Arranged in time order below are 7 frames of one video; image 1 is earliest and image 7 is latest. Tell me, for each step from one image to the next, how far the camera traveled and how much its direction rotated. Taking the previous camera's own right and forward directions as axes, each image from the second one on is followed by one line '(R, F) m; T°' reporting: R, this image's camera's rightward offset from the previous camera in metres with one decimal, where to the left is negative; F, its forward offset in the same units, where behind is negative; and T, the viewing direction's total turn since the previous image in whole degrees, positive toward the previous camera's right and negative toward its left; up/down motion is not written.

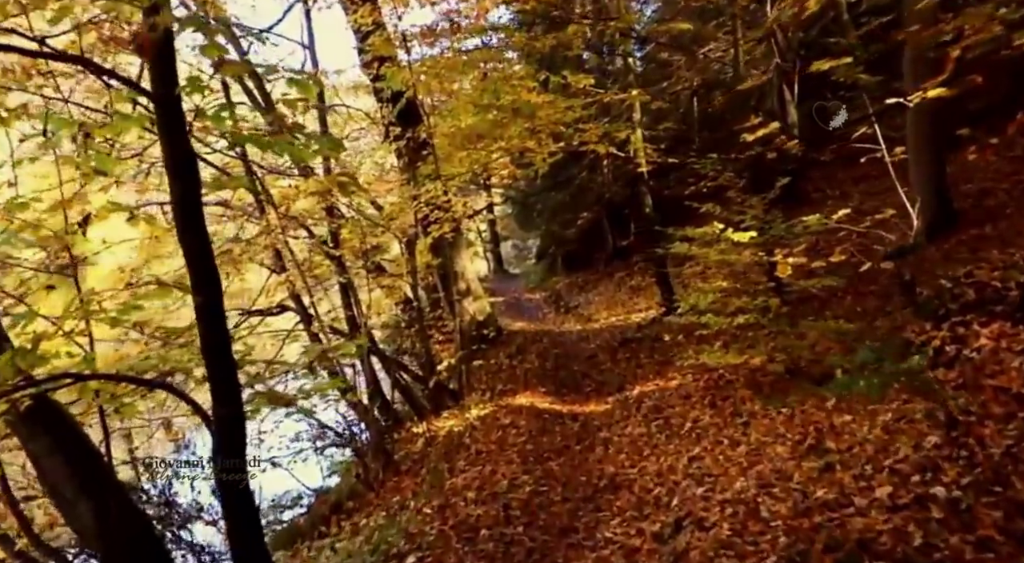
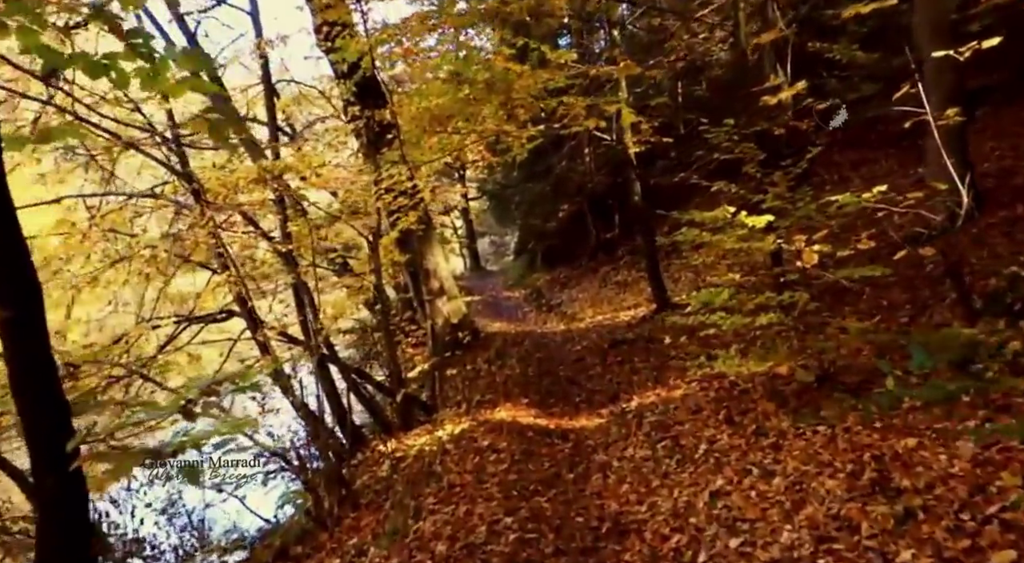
(0.0, +1.4) m; +2°
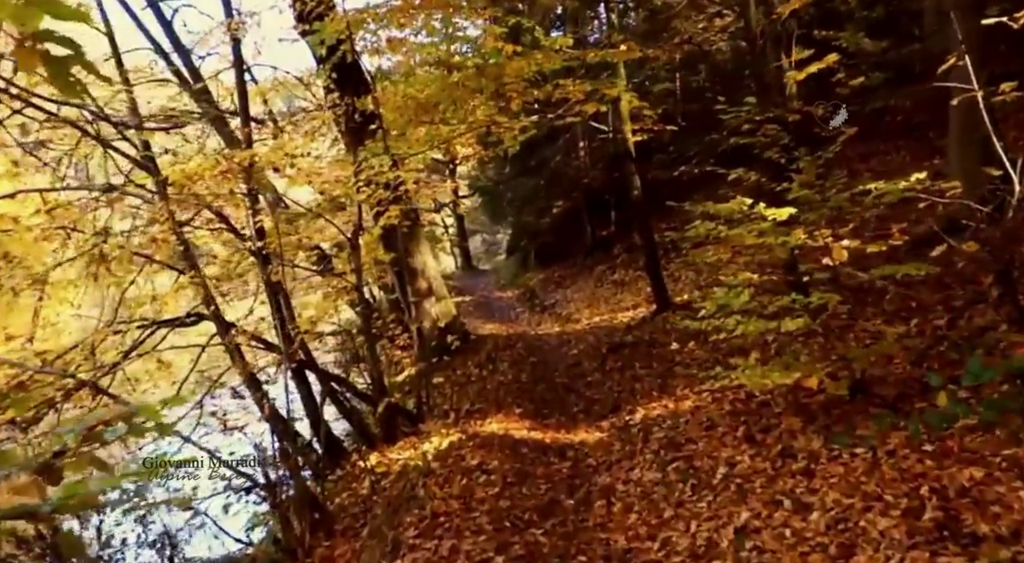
(0.0, +0.9) m; +1°
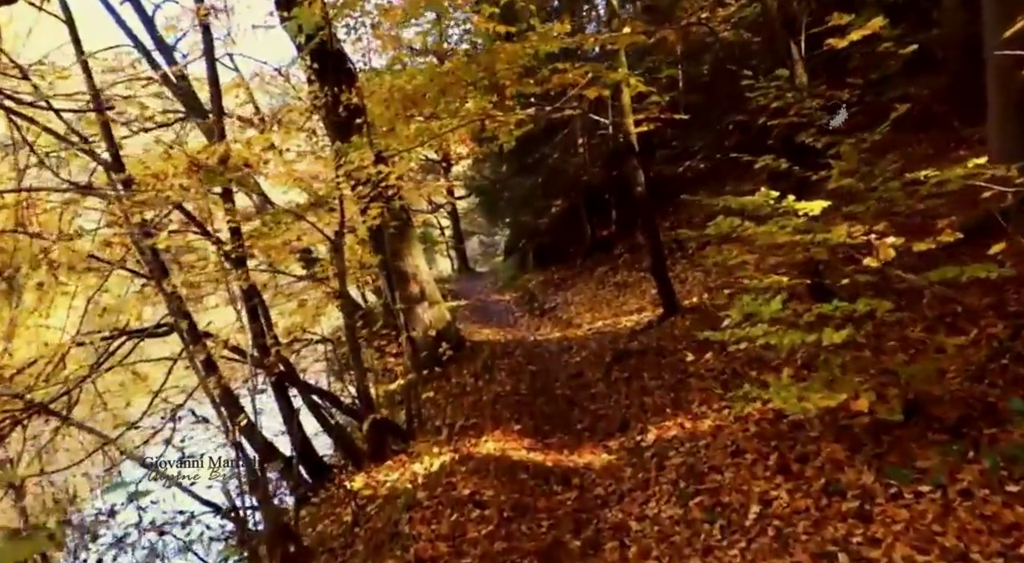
(0.0, +0.9) m; 0°
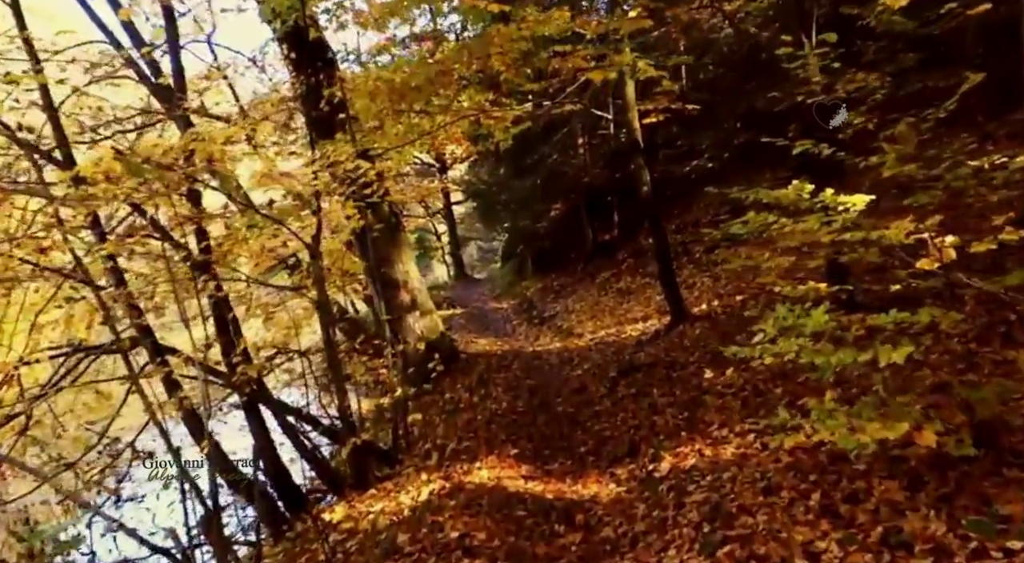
(0.0, +0.9) m; 0°
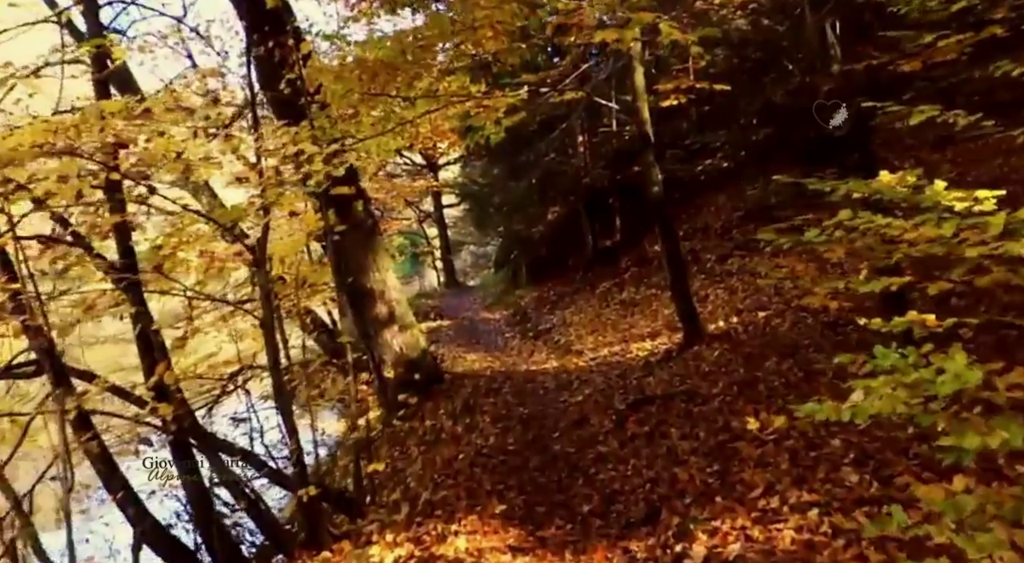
(+0.1, +1.6) m; 0°
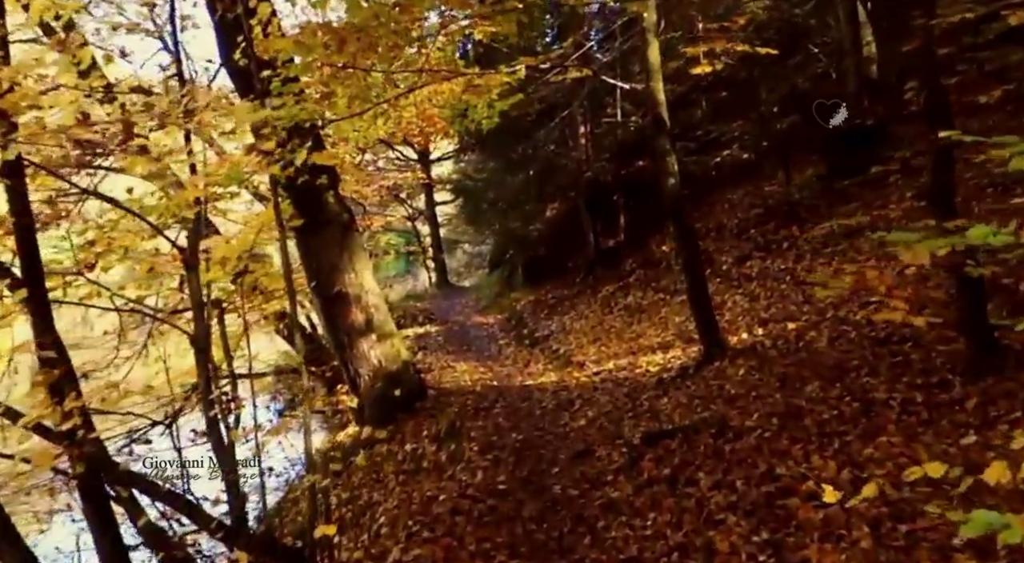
(0.0, +1.4) m; 0°
